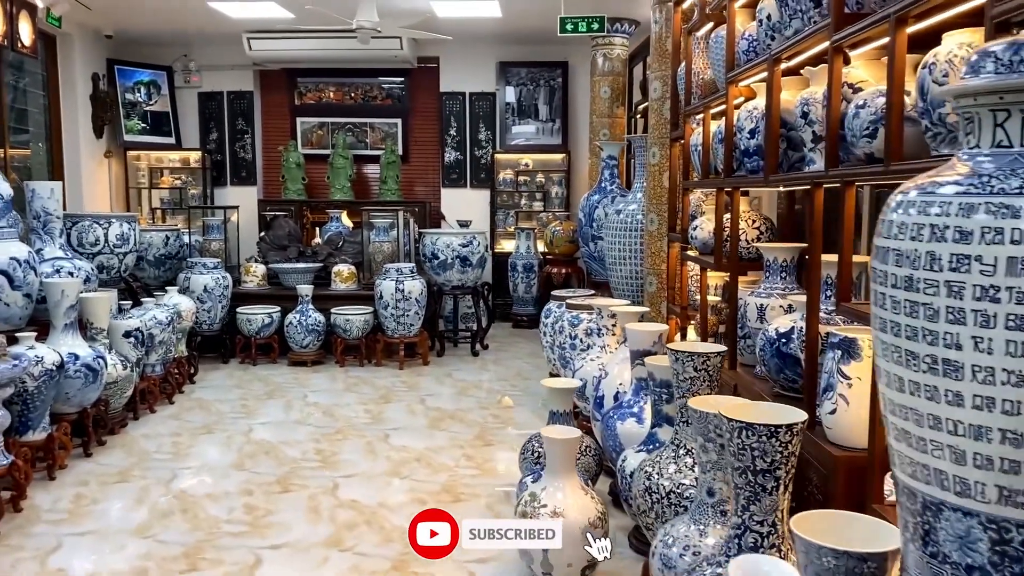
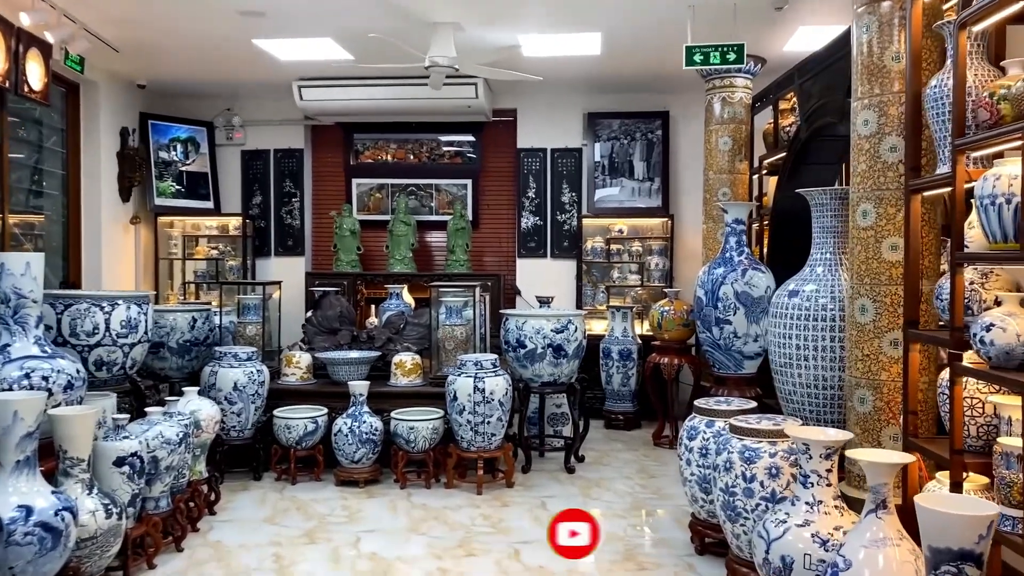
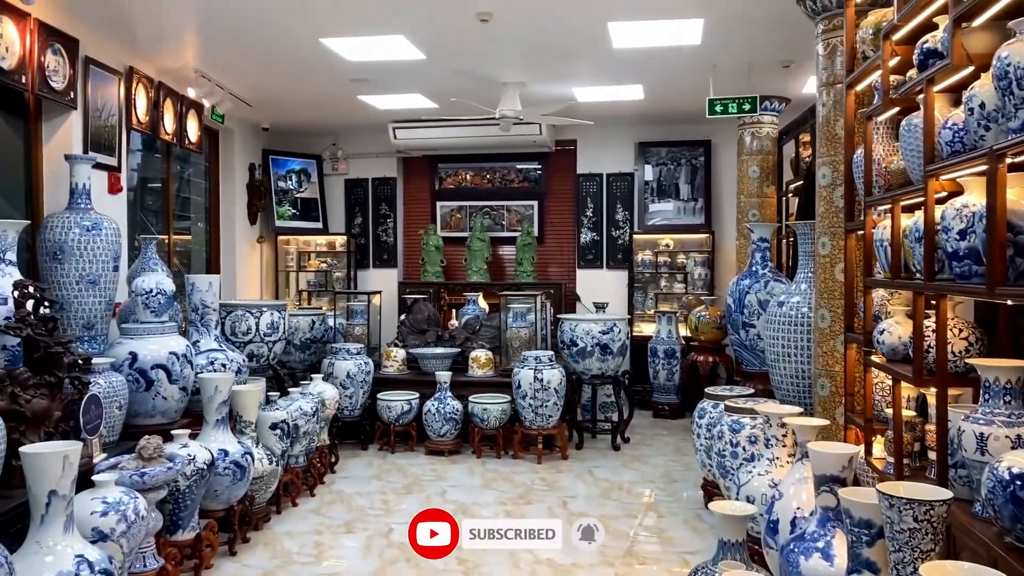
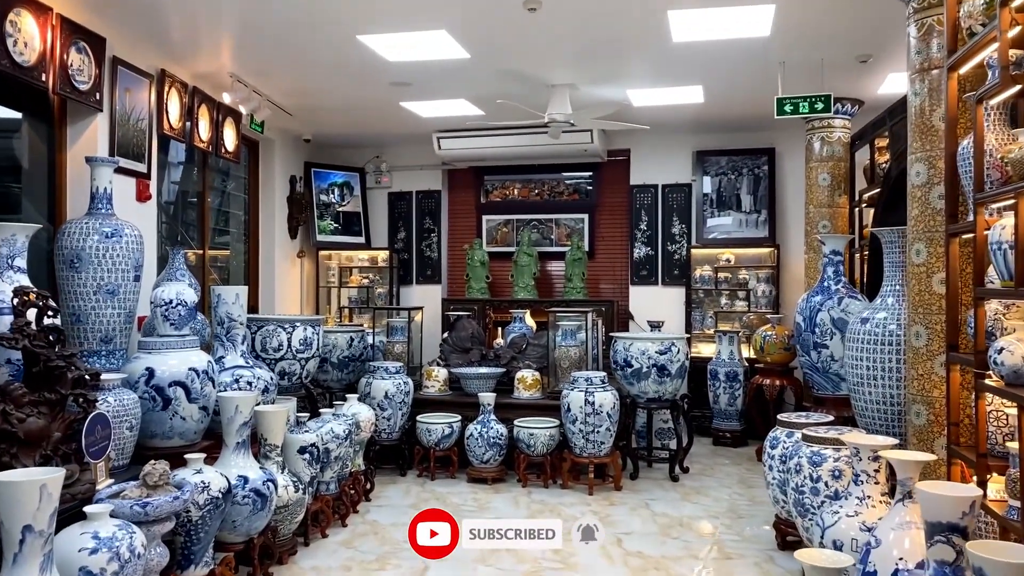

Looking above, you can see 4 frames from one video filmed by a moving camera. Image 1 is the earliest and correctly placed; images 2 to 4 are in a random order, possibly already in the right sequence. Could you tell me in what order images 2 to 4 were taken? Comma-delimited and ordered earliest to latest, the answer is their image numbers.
3, 4, 2
